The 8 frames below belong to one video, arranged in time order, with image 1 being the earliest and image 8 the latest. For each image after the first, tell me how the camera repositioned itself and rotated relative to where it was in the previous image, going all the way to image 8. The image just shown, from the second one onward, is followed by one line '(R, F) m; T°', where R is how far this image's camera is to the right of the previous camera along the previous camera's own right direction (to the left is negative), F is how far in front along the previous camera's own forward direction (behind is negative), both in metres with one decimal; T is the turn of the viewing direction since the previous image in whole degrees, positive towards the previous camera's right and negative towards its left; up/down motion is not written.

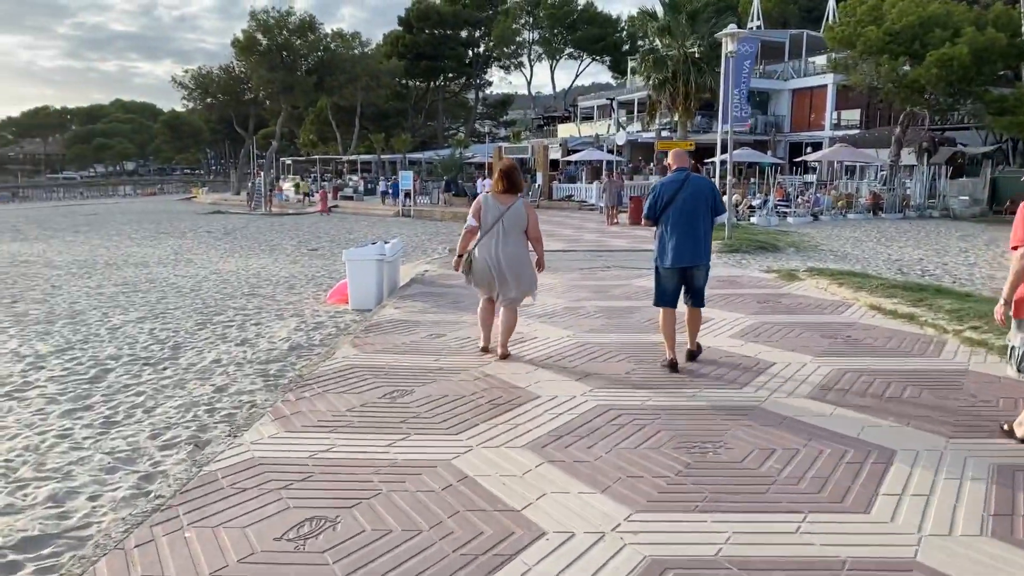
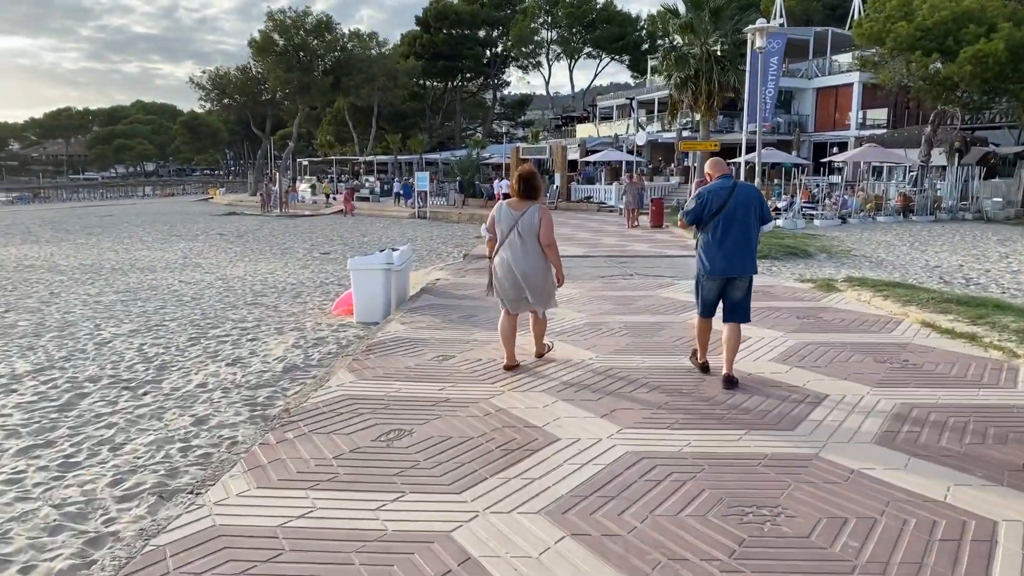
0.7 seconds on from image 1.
(0.0, +0.7) m; -1°
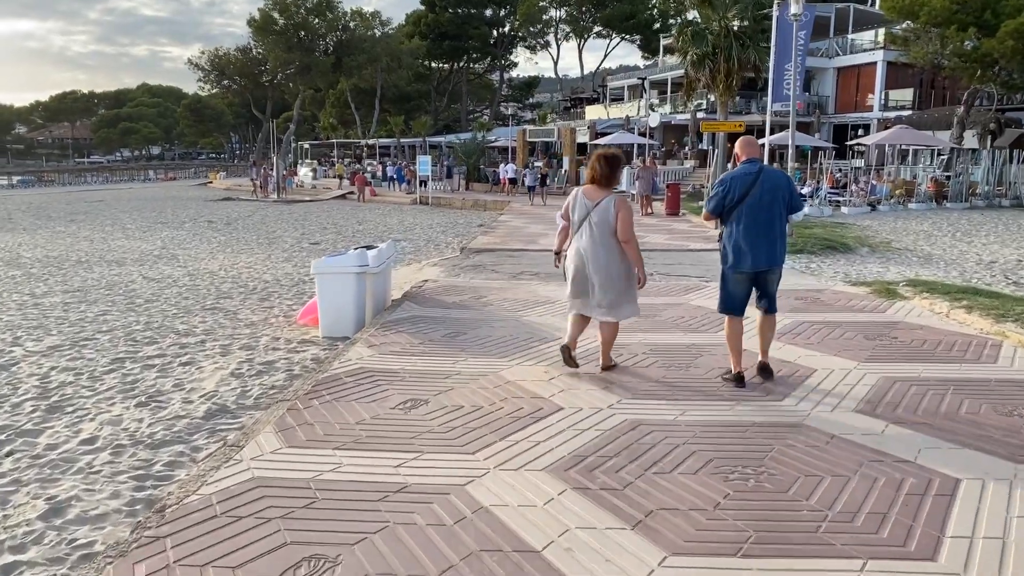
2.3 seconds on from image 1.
(+0.1, +1.5) m; -1°
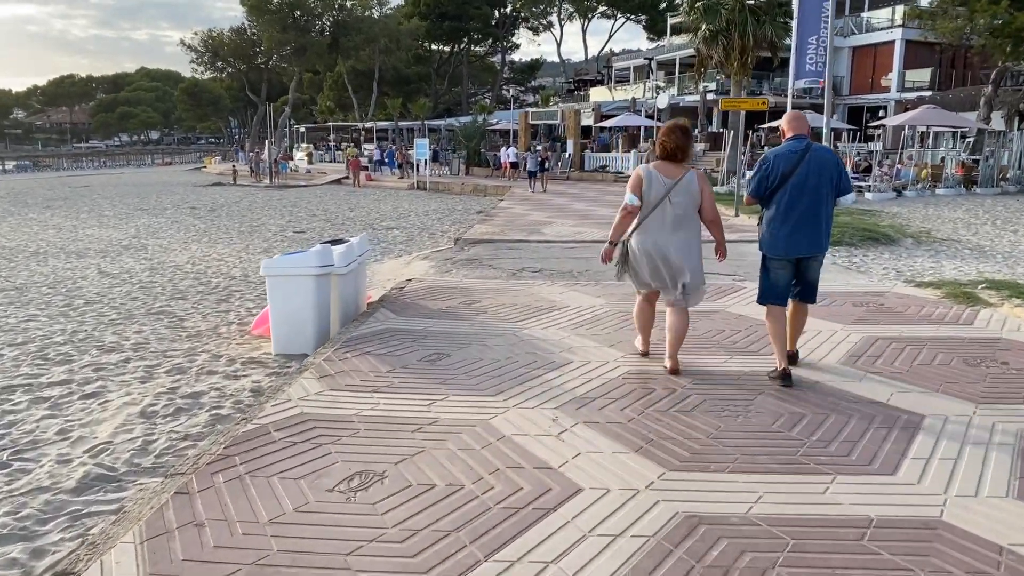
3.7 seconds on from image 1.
(0.0, +1.4) m; 0°
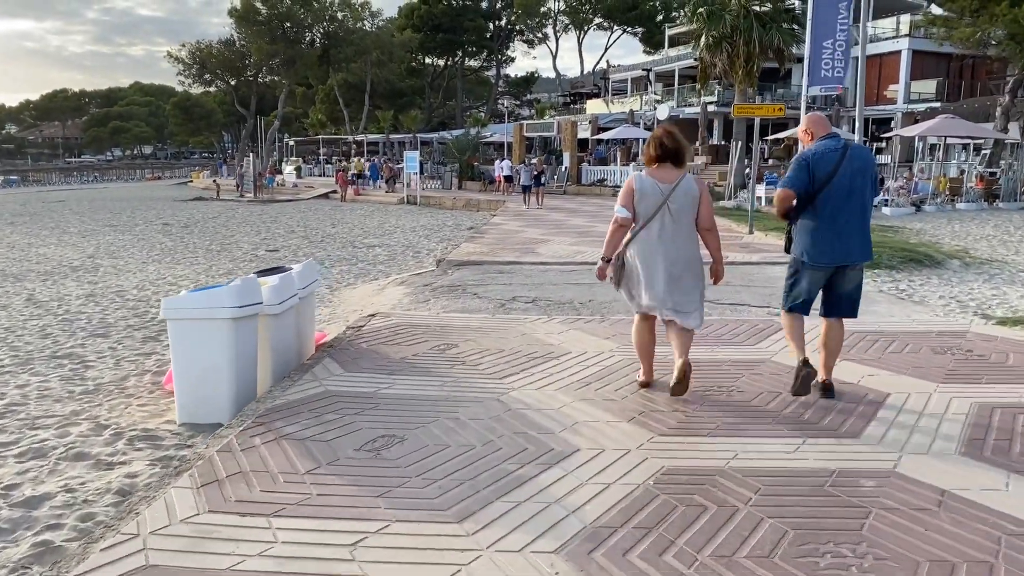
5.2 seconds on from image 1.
(+0.1, +1.4) m; 0°
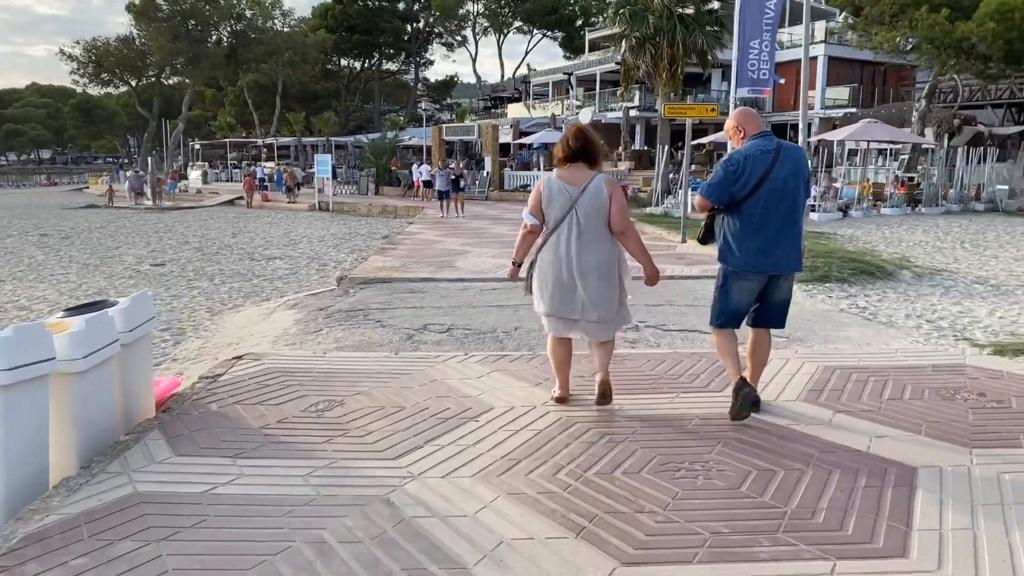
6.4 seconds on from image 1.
(+0.1, +1.2) m; +5°
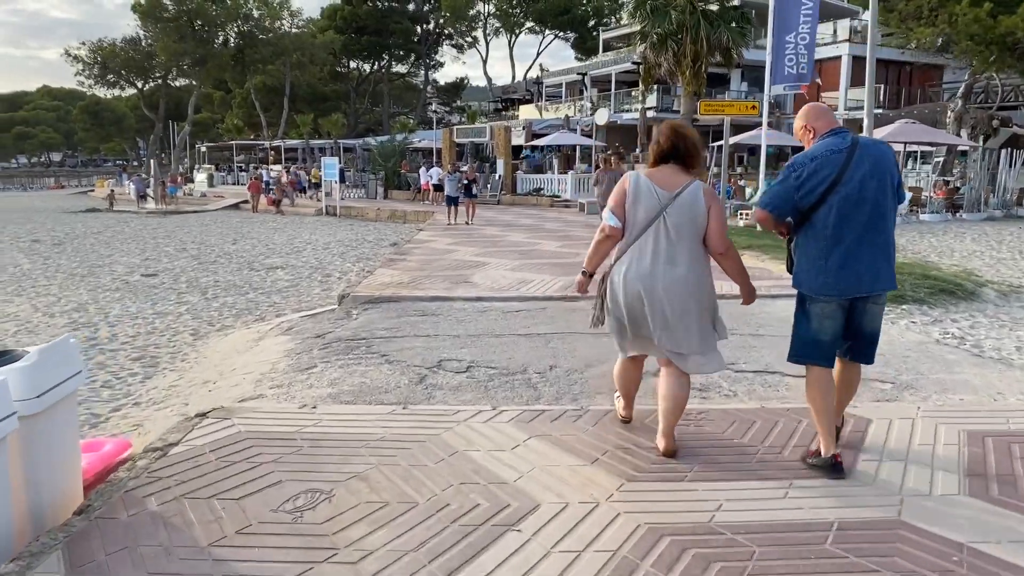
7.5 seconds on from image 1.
(-0.2, +1.1) m; -1°
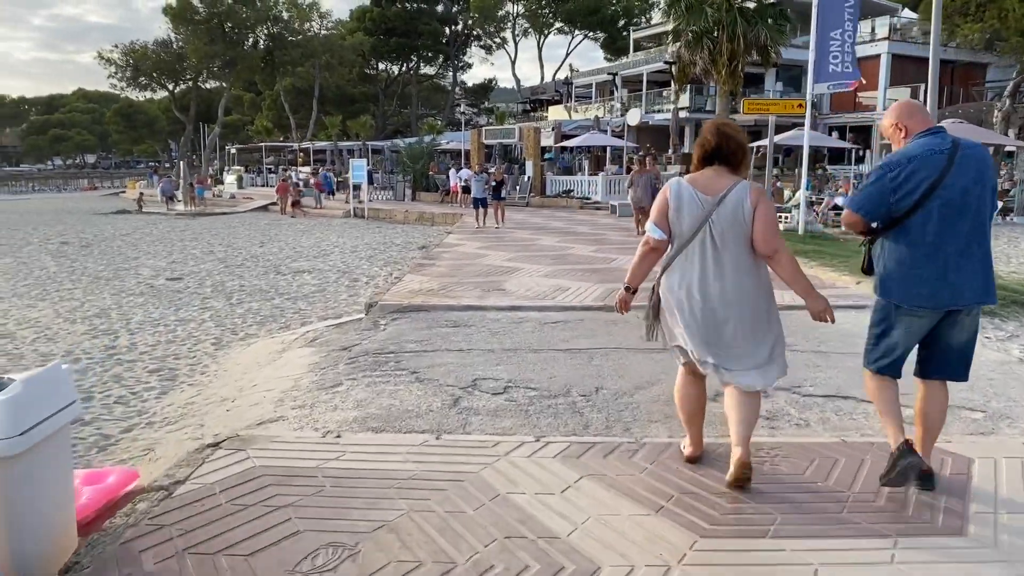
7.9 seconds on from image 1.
(-0.1, +0.4) m; -2°
